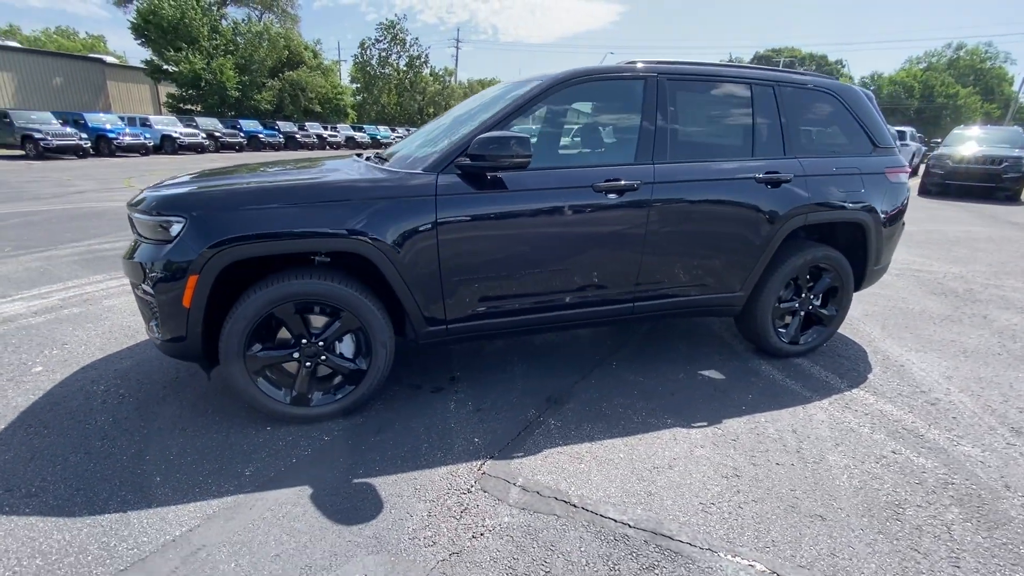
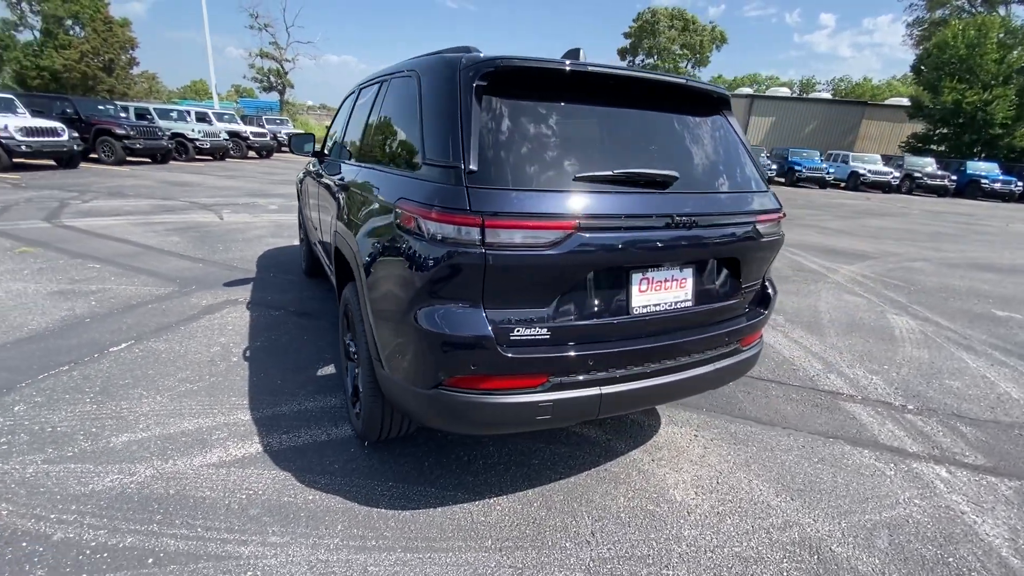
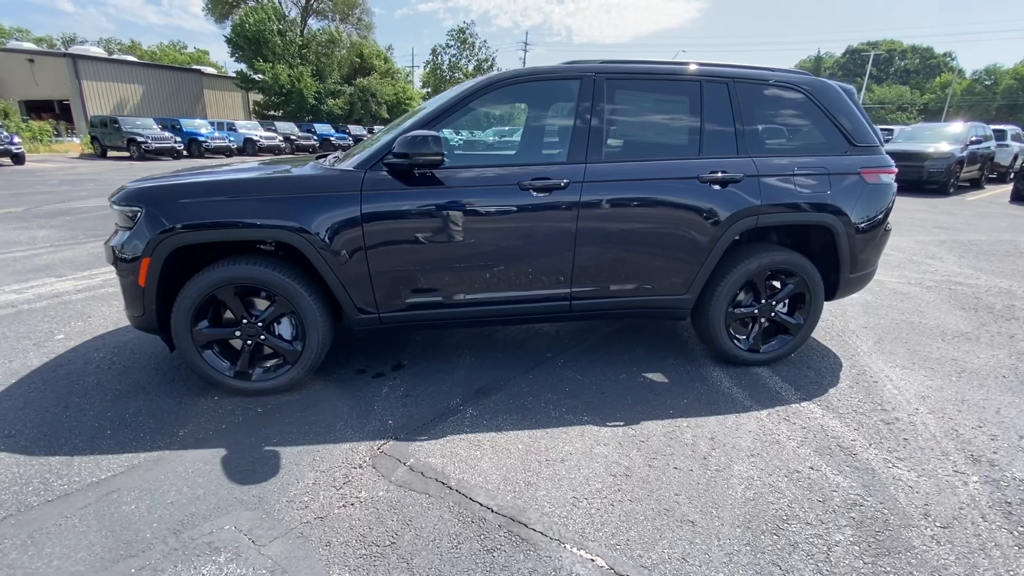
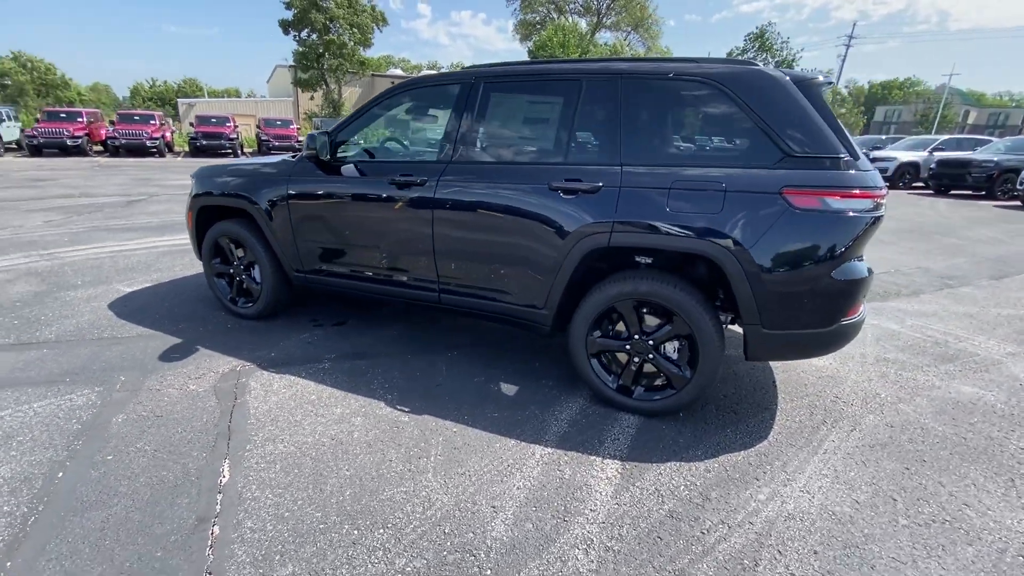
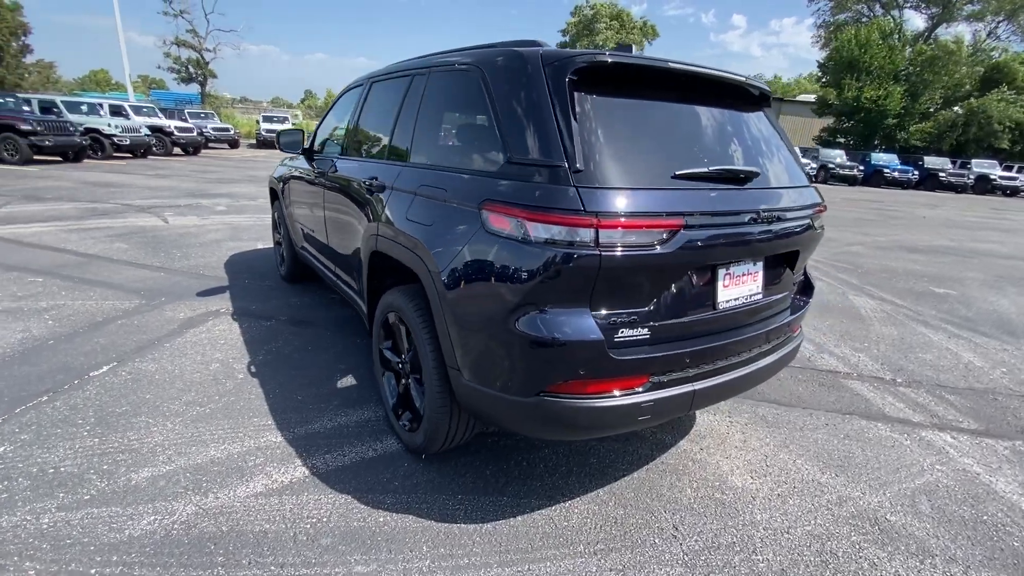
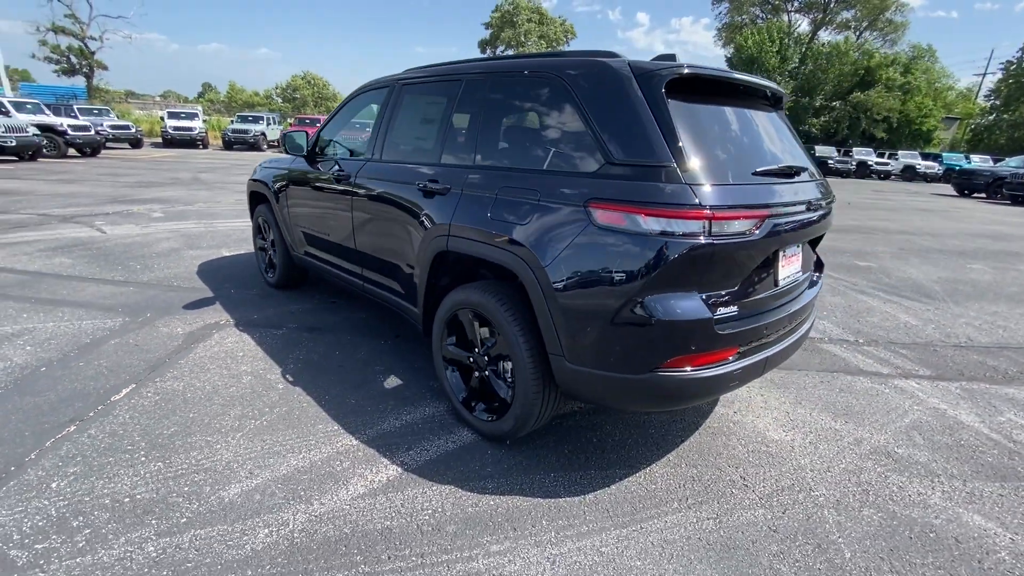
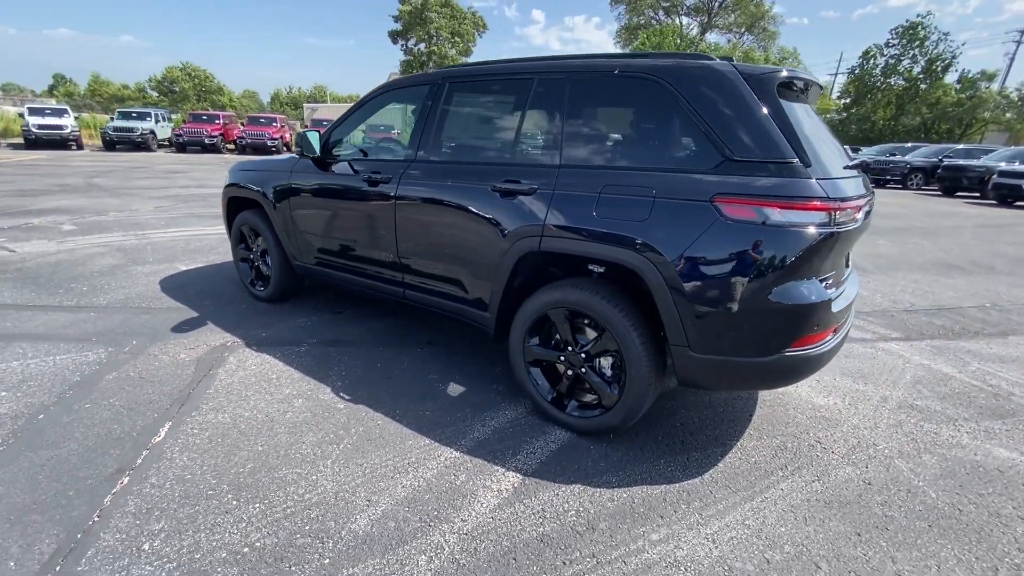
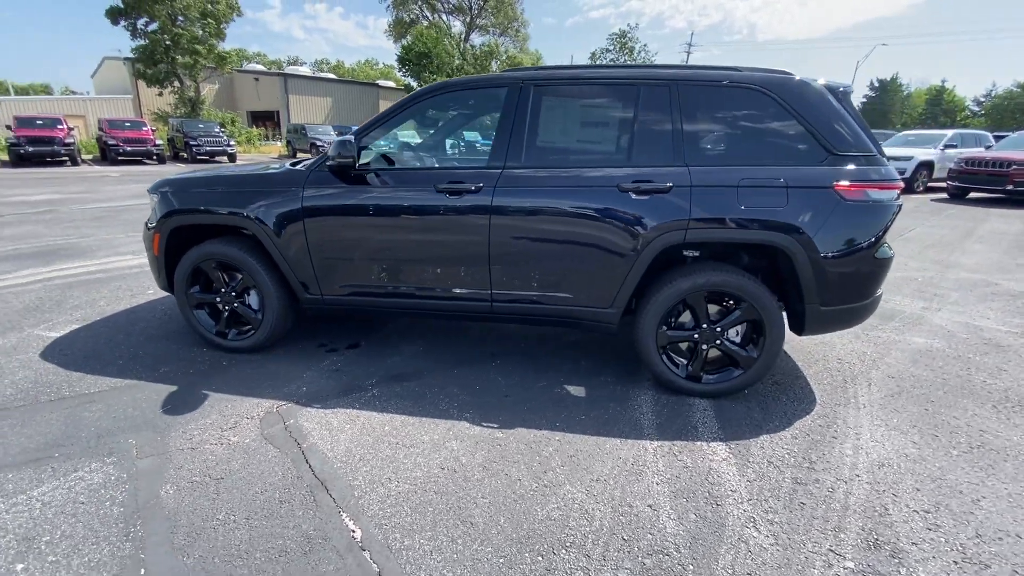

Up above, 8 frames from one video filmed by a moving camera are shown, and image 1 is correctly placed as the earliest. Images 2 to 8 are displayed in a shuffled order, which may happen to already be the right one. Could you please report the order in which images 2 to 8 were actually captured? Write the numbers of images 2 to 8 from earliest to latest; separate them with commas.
3, 8, 4, 7, 6, 5, 2
